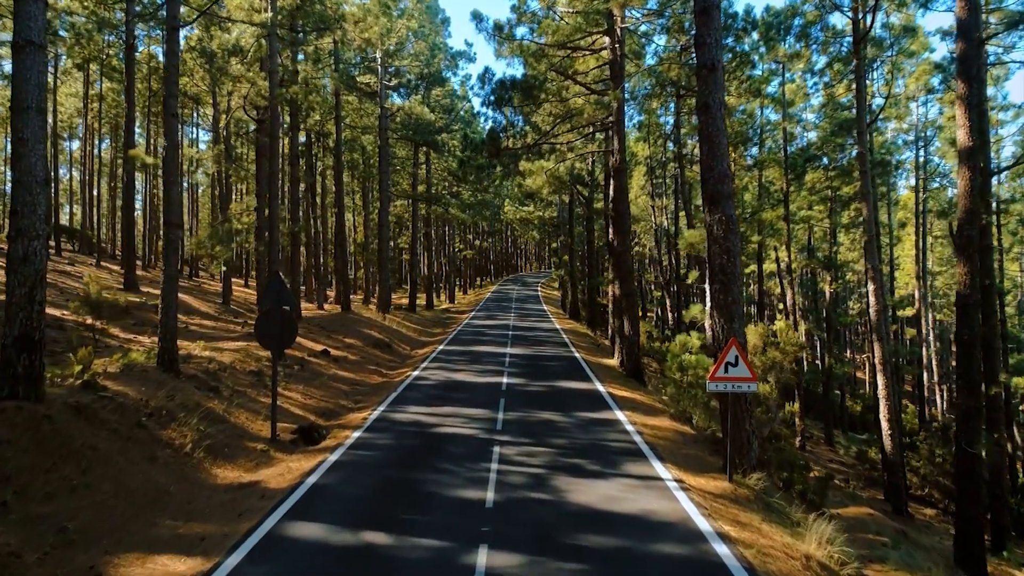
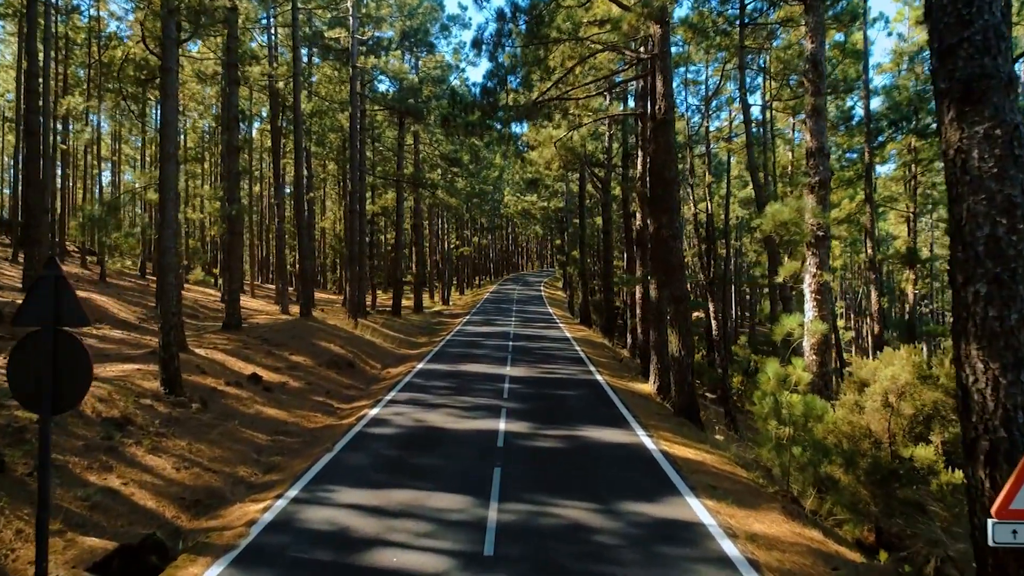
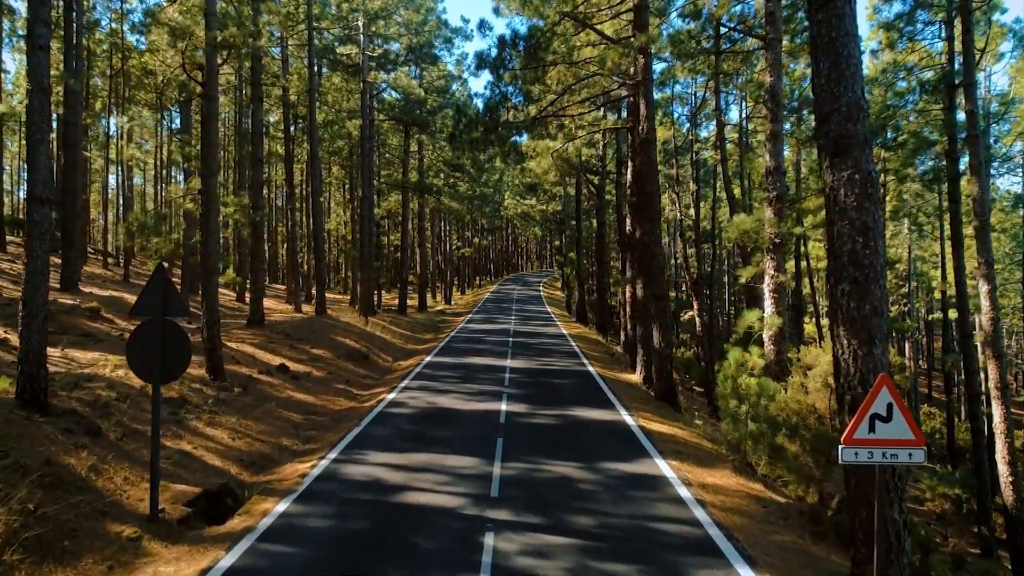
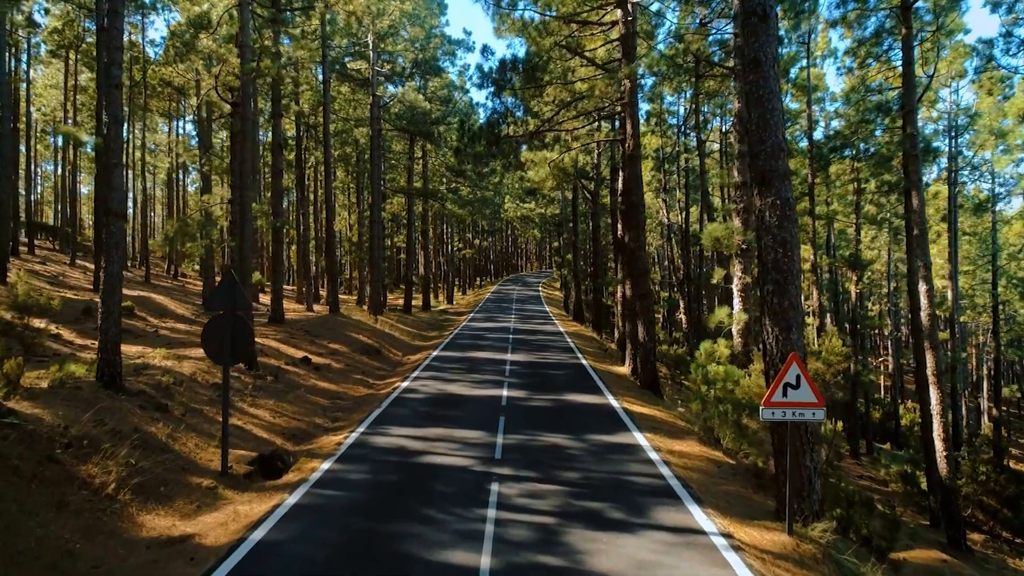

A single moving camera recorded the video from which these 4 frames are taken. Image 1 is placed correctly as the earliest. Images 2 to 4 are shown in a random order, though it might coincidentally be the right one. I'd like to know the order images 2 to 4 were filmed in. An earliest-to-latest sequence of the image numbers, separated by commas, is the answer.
4, 3, 2
